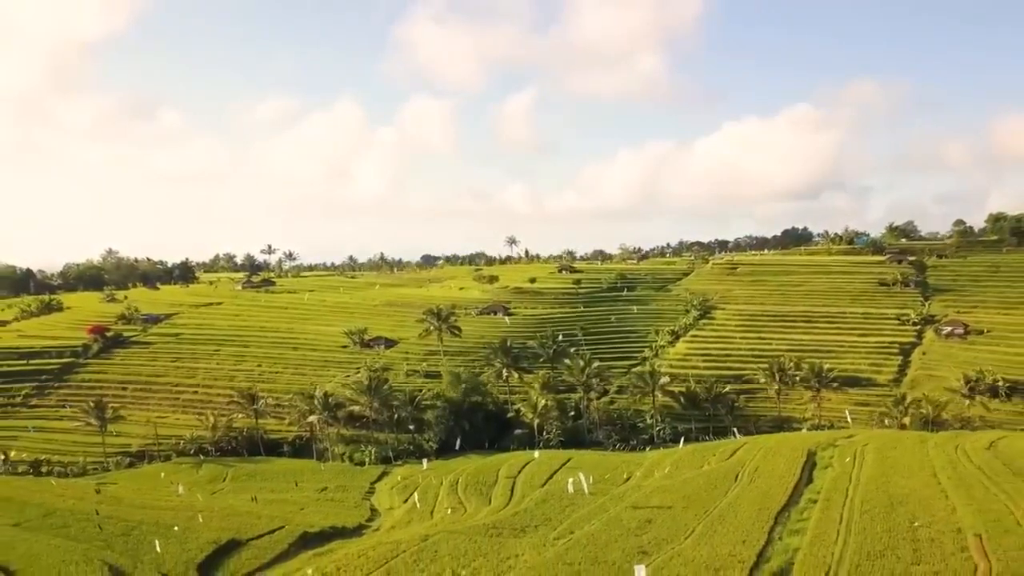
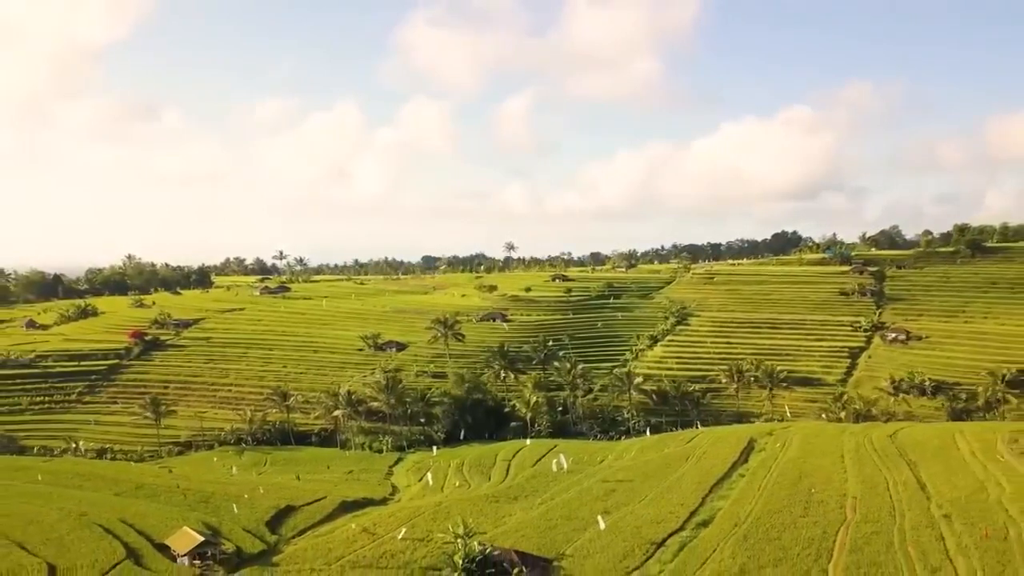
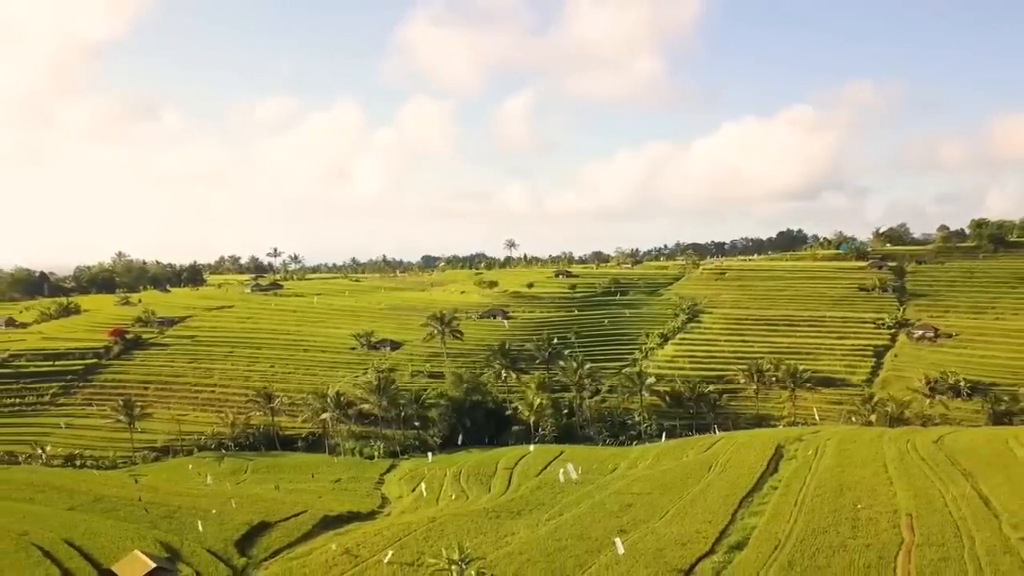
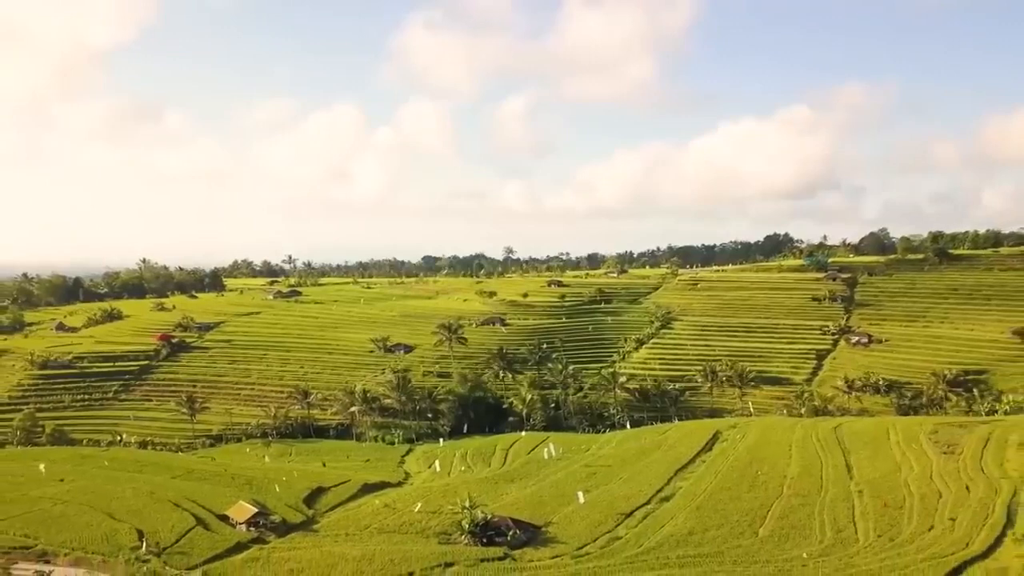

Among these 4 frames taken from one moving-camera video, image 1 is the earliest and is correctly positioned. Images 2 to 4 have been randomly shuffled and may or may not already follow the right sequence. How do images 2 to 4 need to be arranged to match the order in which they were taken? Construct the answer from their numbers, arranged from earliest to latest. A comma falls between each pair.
3, 2, 4
